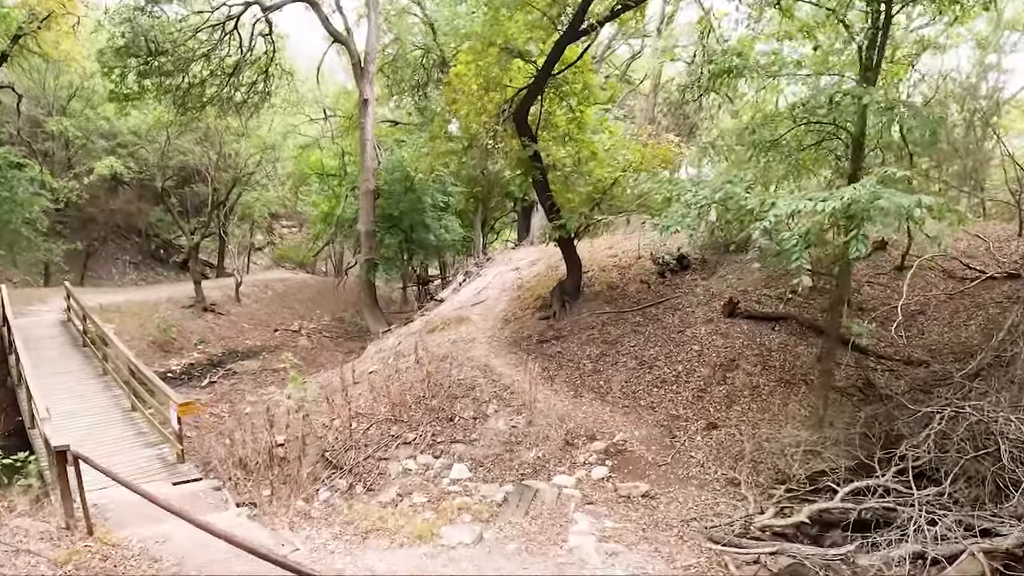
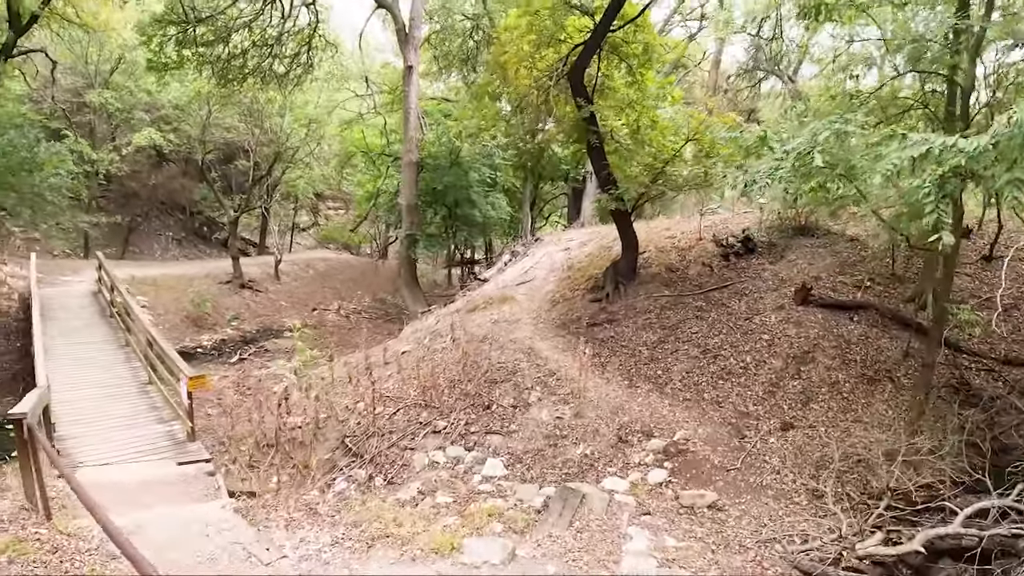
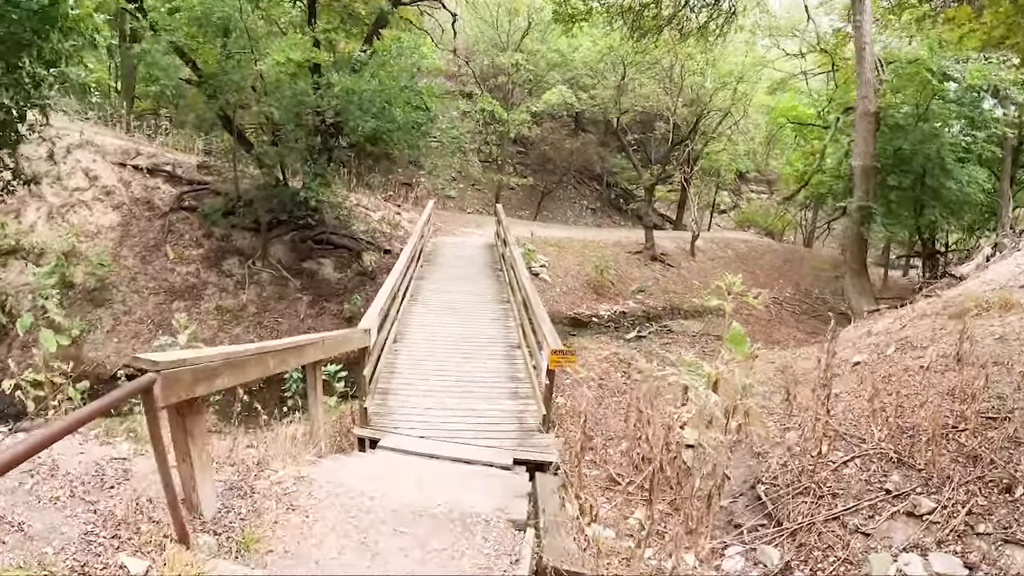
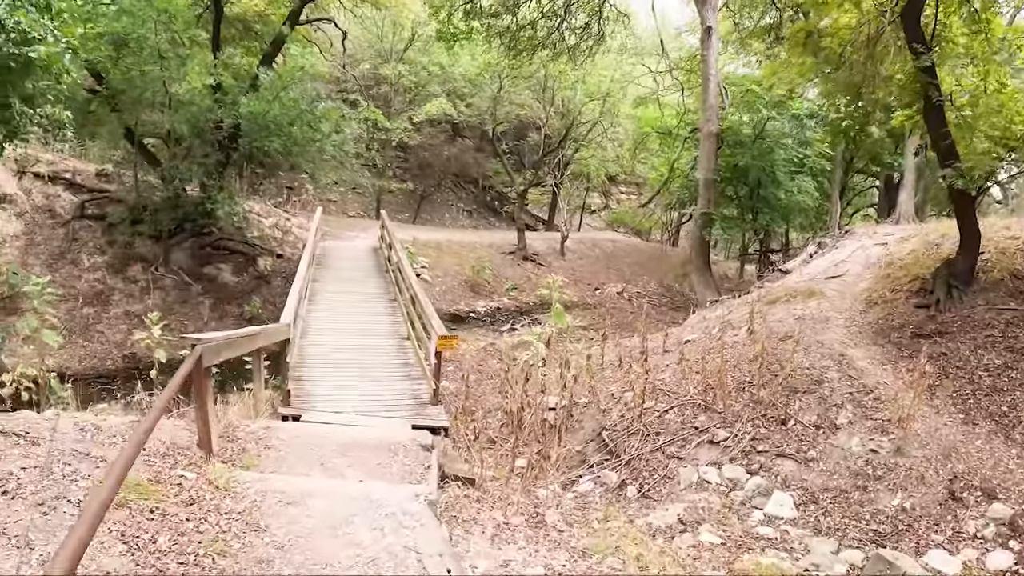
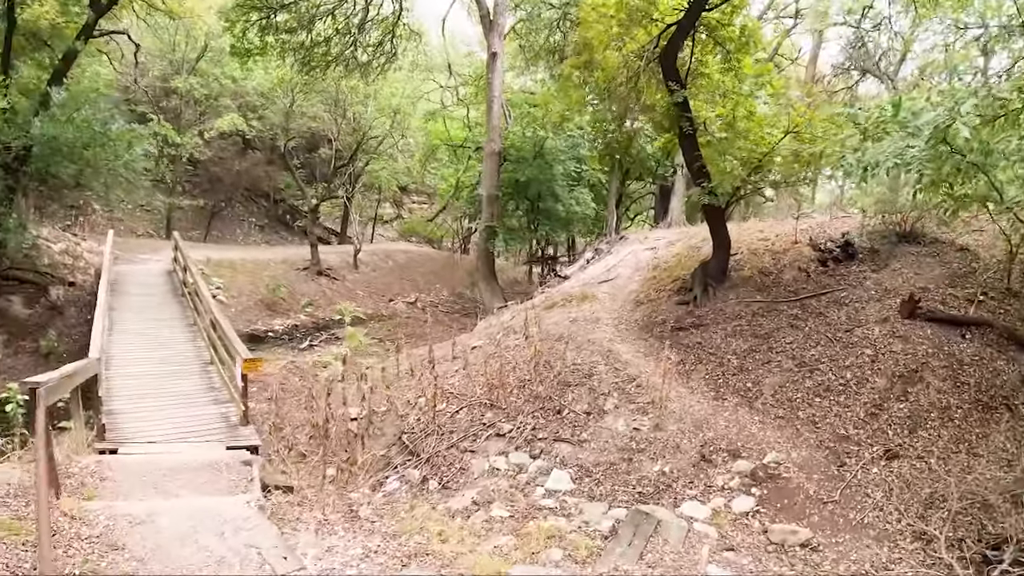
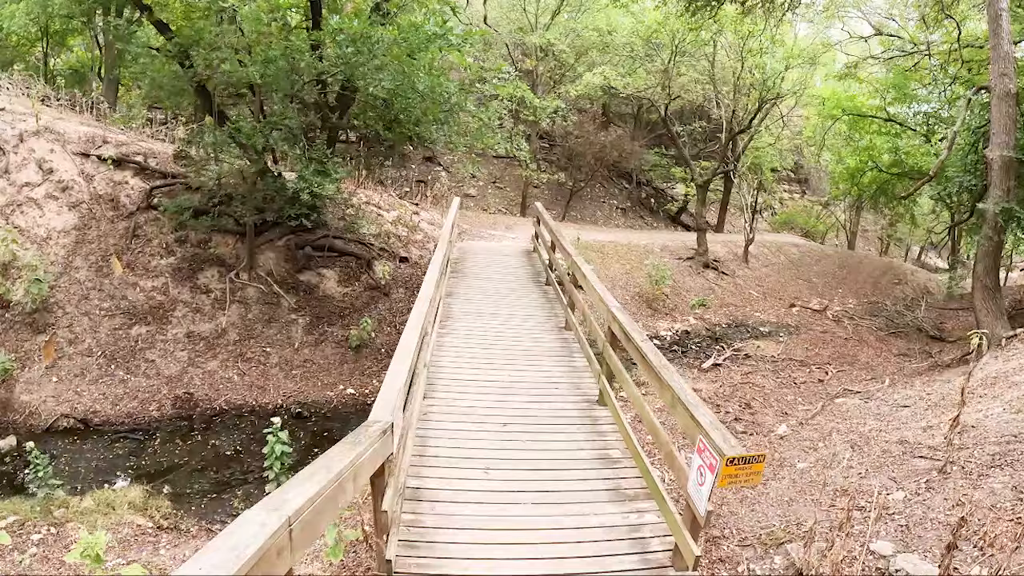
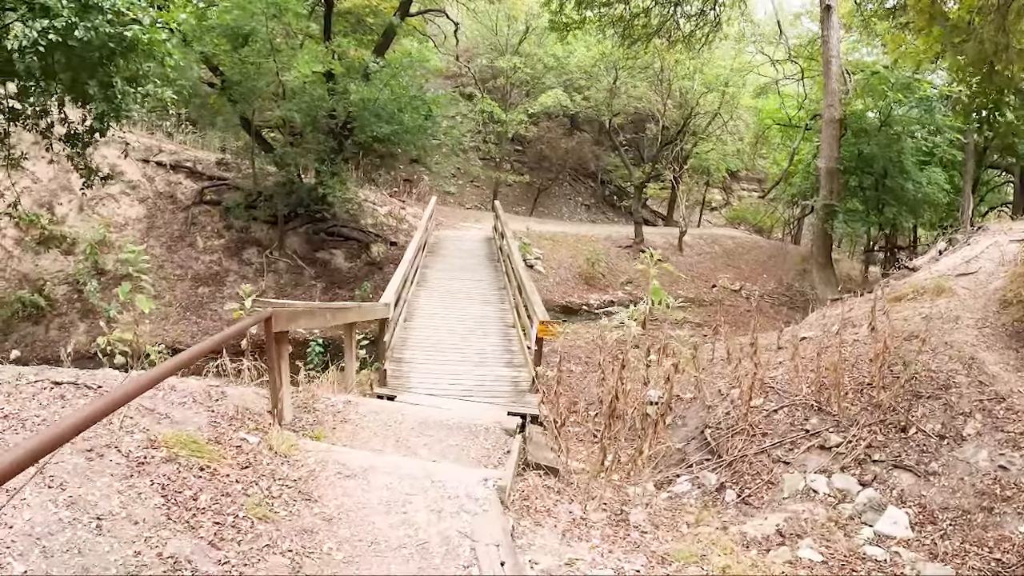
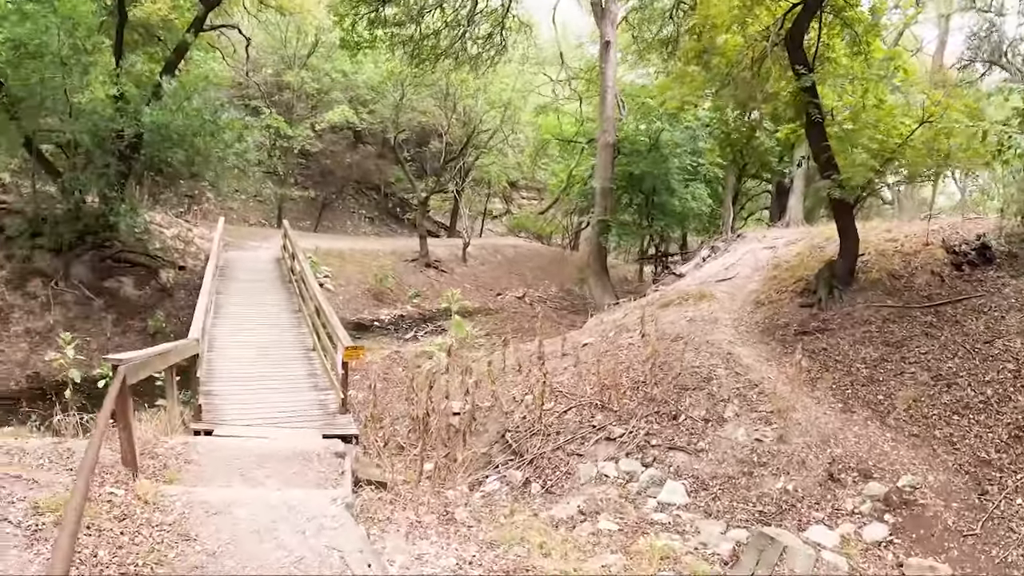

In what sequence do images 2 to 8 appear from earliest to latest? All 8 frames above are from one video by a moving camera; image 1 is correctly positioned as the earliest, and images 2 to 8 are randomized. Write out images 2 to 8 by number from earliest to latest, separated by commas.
2, 5, 8, 4, 7, 3, 6
